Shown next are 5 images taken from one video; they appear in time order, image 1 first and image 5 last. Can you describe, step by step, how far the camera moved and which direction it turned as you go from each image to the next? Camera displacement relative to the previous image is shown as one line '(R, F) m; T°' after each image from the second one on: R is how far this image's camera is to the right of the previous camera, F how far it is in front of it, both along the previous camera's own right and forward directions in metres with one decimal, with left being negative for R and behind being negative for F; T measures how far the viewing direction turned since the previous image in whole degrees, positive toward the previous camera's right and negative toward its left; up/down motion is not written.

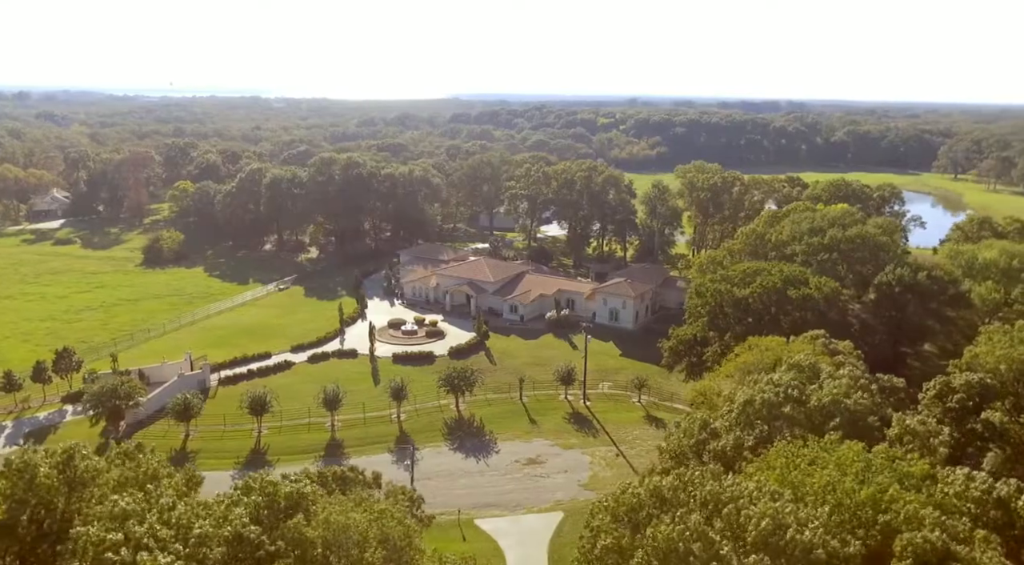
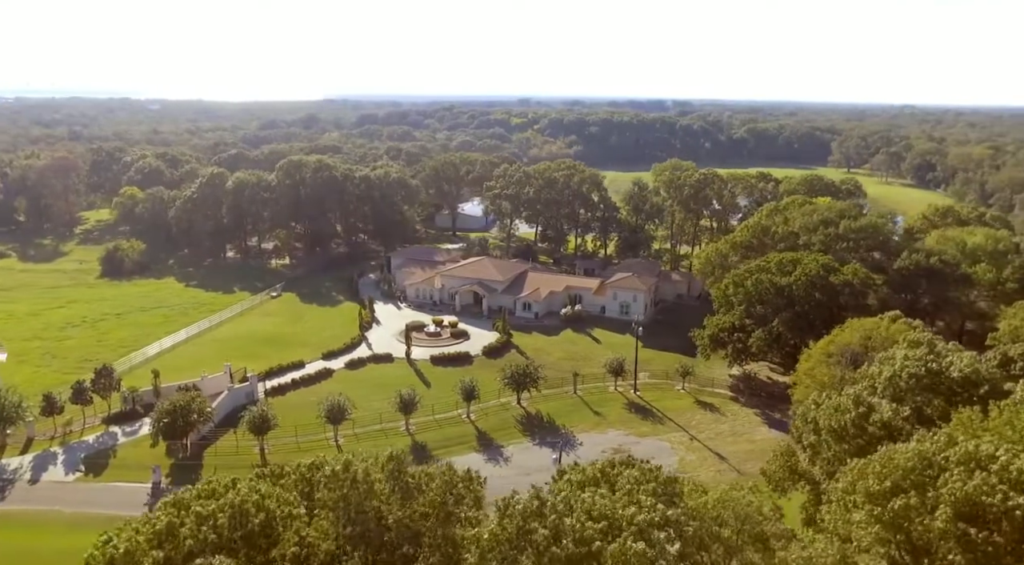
(-9.1, +0.1) m; +7°
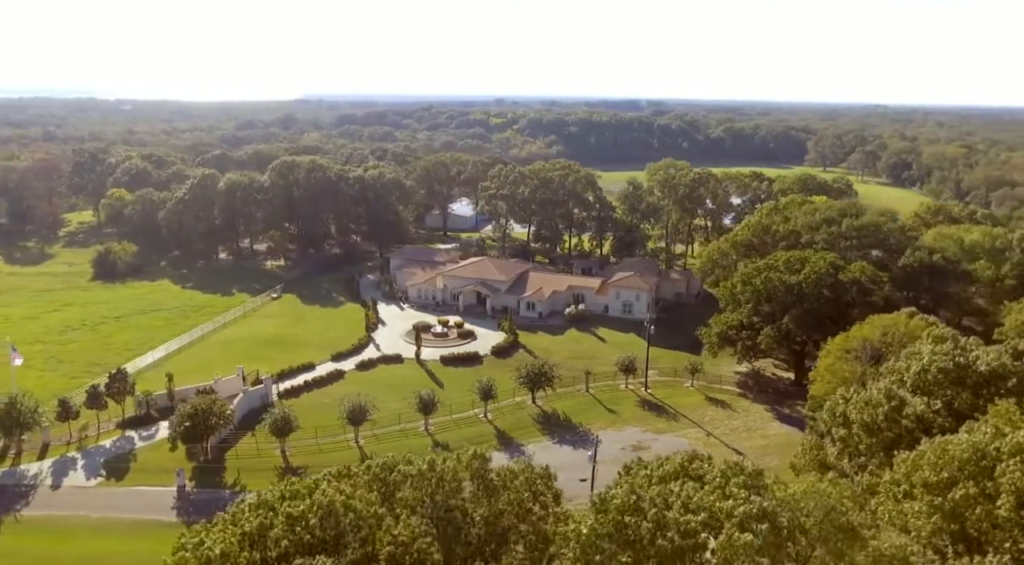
(-2.2, -0.2) m; +2°
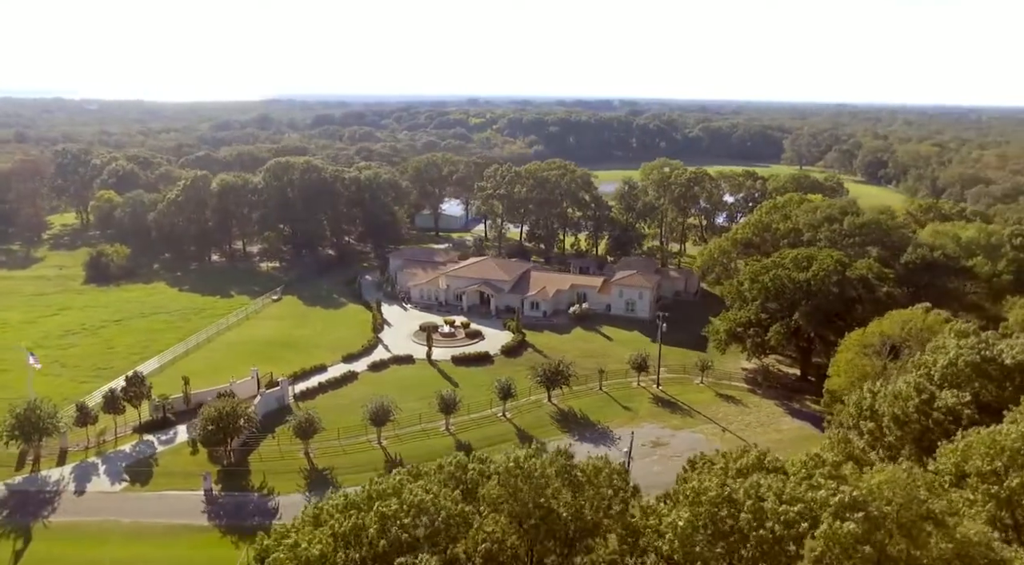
(-2.3, -0.2) m; +2°
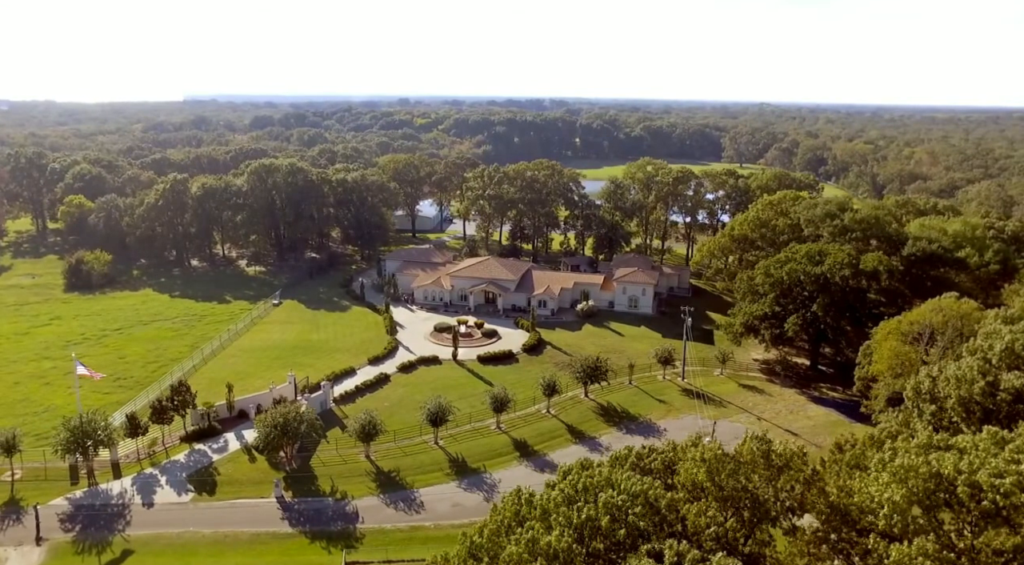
(-5.9, -0.4) m; +5°
